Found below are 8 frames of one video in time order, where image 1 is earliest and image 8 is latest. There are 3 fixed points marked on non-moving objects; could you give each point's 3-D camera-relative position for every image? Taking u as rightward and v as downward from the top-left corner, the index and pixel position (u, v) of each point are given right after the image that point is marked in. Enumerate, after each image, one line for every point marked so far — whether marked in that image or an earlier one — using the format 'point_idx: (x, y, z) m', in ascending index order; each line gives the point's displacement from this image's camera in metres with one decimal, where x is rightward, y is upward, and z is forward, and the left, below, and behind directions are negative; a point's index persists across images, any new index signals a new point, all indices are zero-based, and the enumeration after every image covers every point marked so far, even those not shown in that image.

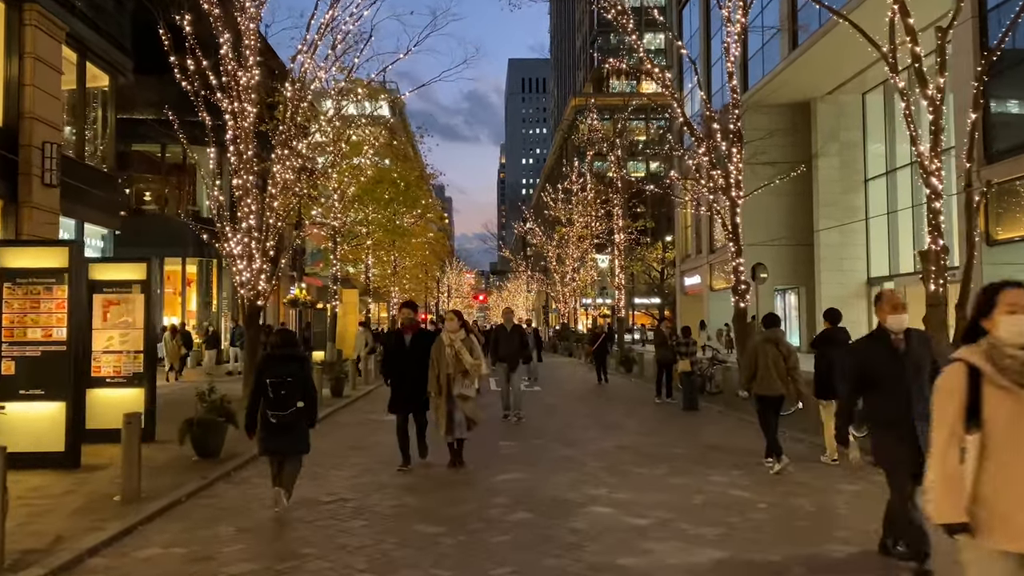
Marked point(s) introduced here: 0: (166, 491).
0: (-3.3, -1.9, +8.0) m
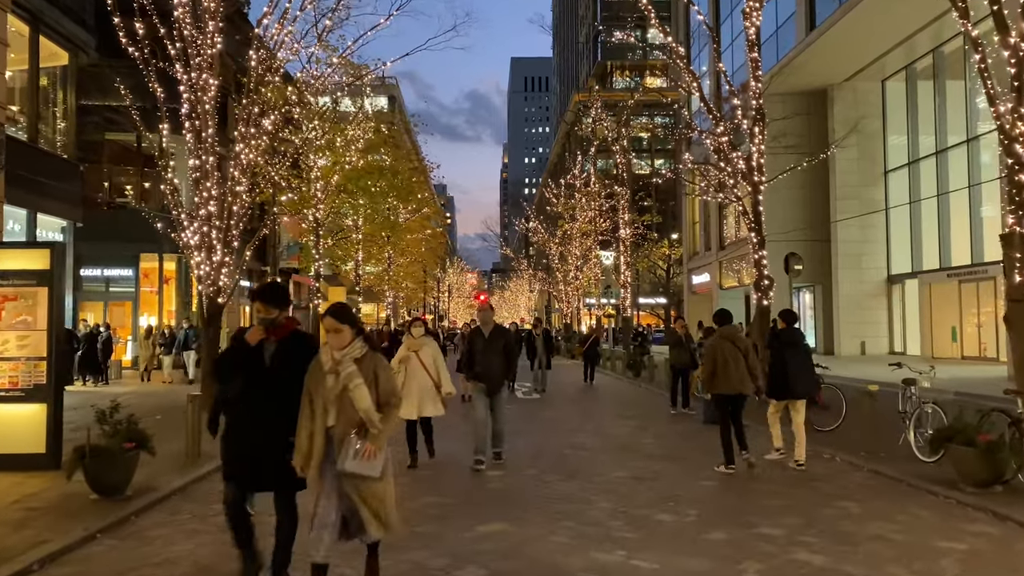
0: (-3.4, -1.8, +5.9) m
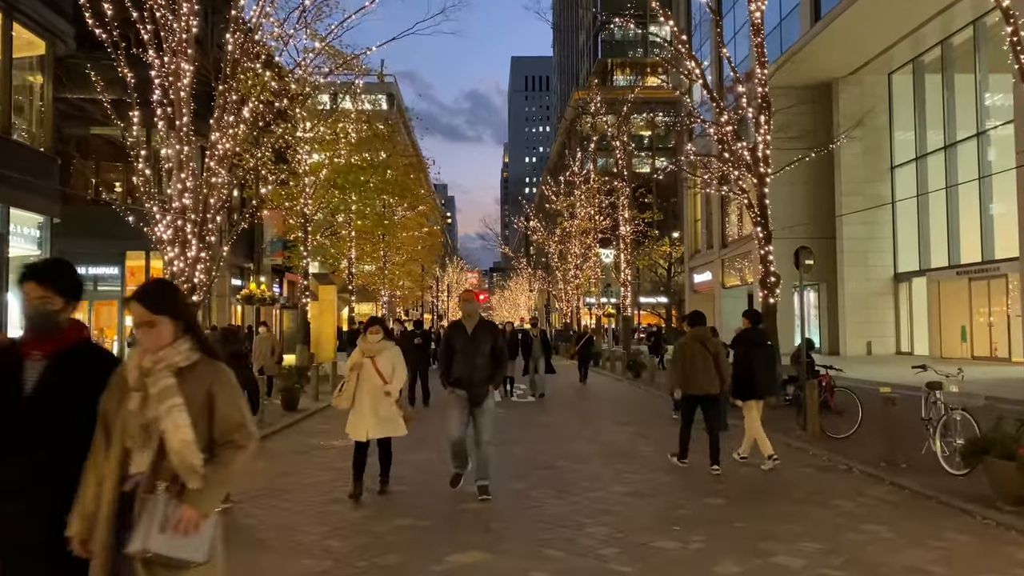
0: (-3.6, -1.8, +5.0) m
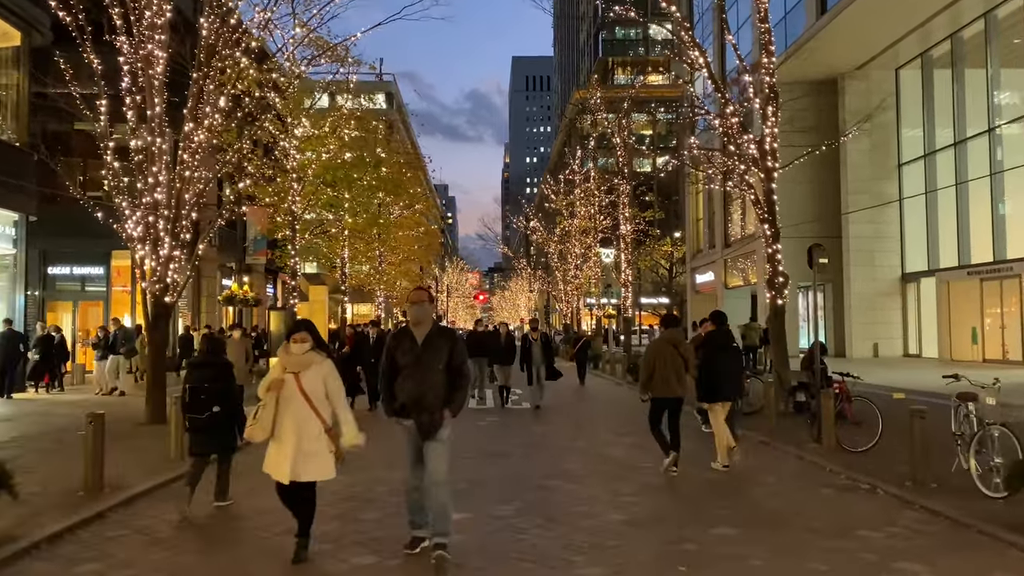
0: (-3.7, -1.8, +4.1) m
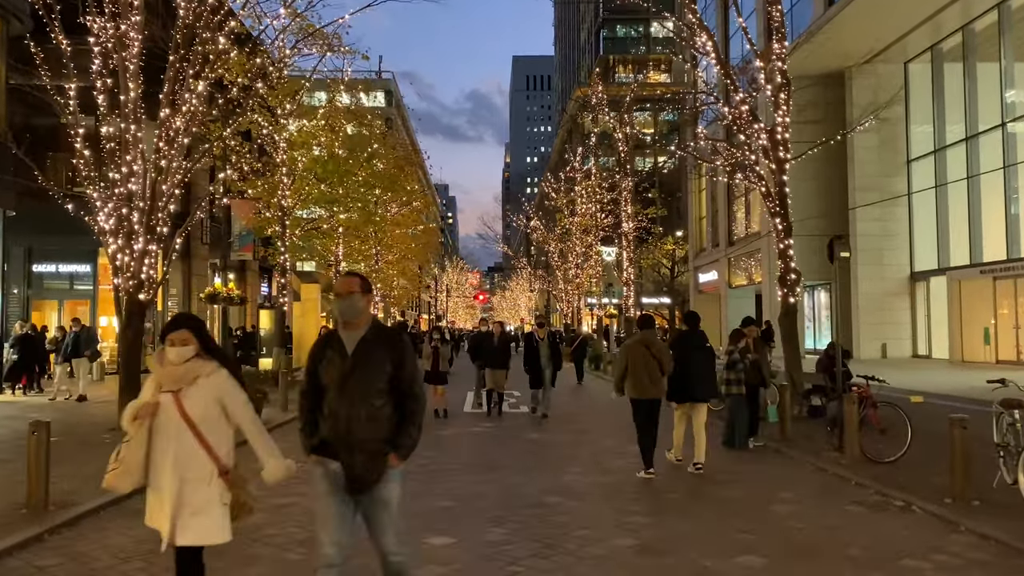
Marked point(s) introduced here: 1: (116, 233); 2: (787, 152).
0: (-3.8, -1.7, +3.2) m
1: (-6.3, +0.9, +13.4) m
2: (+5.2, +2.6, +16.0) m
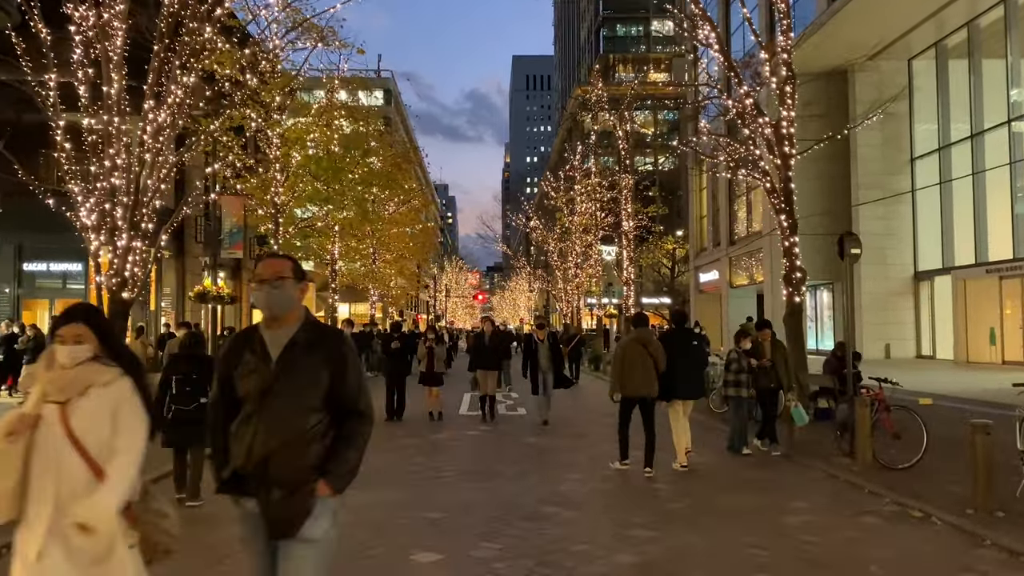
0: (-3.8, -1.7, +2.7) m
1: (-6.3, +0.9, +13.0) m
2: (+5.1, +2.6, +15.6) m
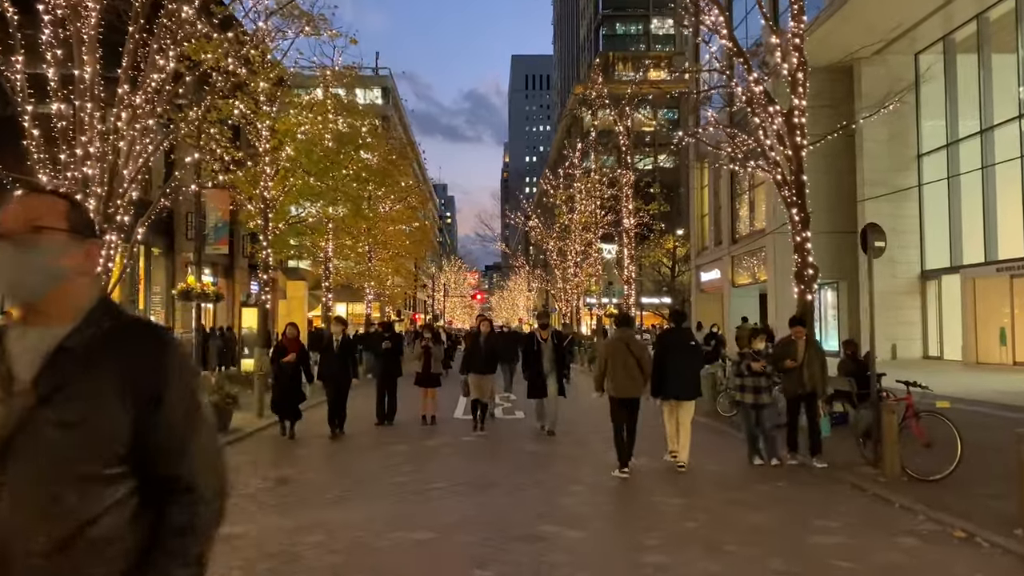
0: (-3.8, -1.7, +2.0) m
1: (-6.4, +1.0, +12.2) m
2: (+5.1, +2.6, +14.8) m
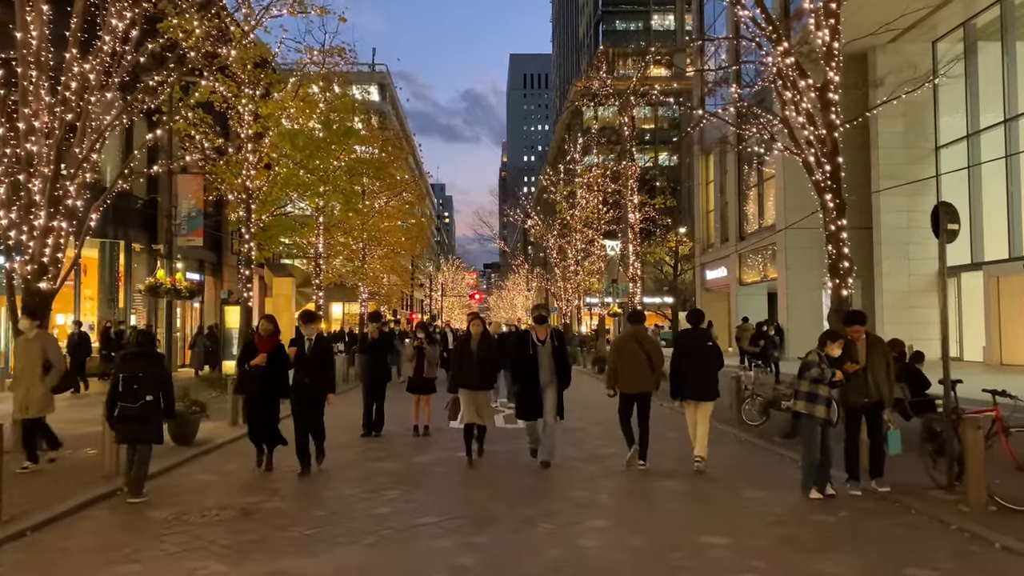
0: (-3.8, -1.6, +0.5) m
1: (-6.3, +1.0, +10.7) m
2: (+5.1, +2.7, +13.3) m
